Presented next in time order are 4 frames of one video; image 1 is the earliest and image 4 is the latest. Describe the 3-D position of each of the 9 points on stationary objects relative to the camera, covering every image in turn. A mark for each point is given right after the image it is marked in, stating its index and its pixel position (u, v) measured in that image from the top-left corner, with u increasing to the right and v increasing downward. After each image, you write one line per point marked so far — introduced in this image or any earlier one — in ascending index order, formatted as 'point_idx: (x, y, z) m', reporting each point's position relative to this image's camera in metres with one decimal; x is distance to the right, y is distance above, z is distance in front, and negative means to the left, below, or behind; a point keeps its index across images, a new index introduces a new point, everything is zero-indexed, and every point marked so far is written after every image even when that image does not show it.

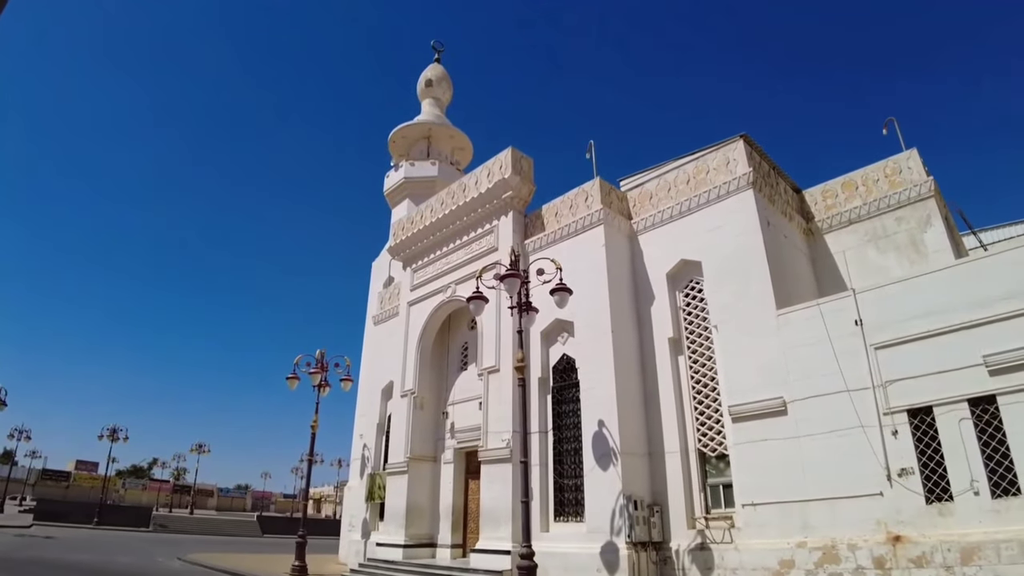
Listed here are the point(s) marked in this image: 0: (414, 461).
0: (-2.0, -3.5, +12.0) m
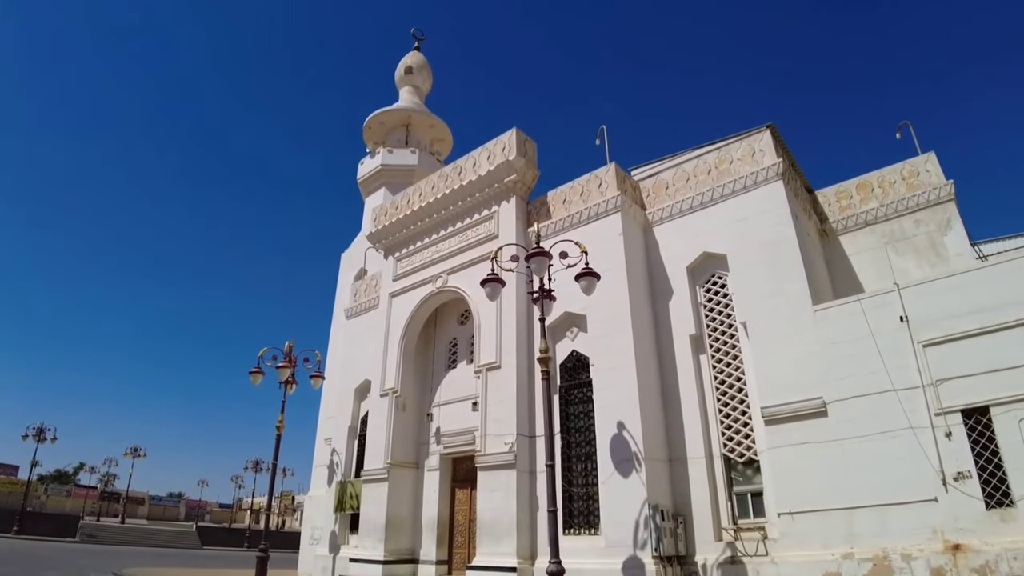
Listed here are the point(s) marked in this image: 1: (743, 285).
0: (-2.2, -3.3, +10.8) m
1: (+3.5, 0.0, +8.8) m
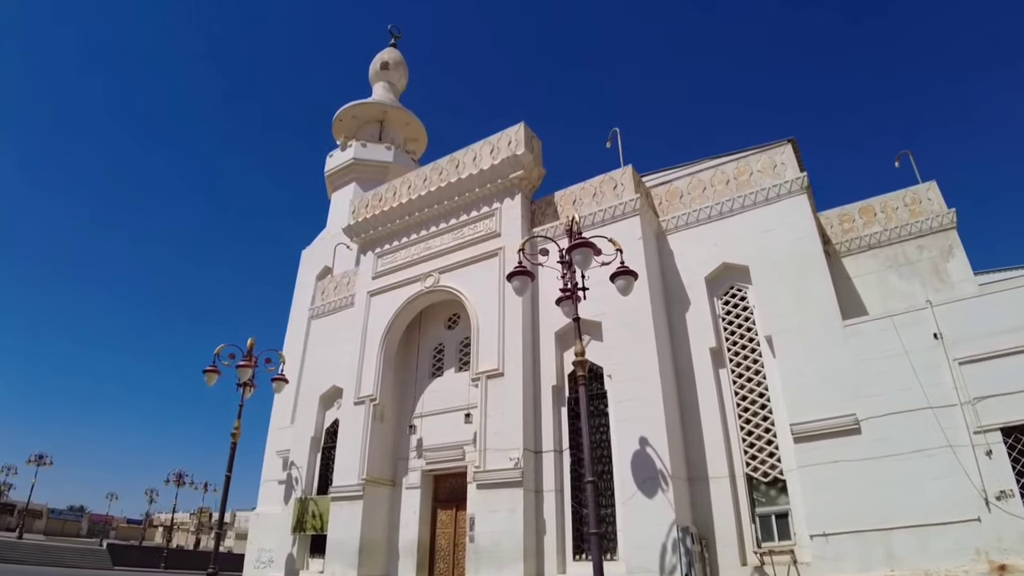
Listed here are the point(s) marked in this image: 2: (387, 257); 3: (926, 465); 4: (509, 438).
0: (-2.3, -3.2, +9.7) m
1: (+3.7, -0.1, +8.5) m
2: (-2.5, +0.6, +11.7) m
3: (+4.9, -2.1, +7.0) m
4: (0.0, -2.2, +8.5) m
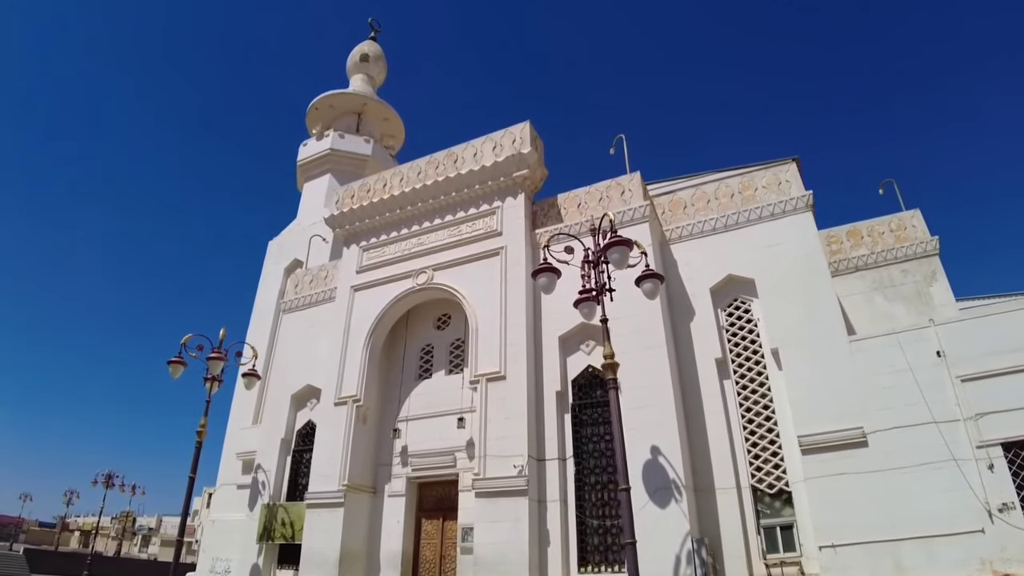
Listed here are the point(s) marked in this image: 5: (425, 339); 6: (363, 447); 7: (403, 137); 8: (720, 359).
0: (-2.4, -3.1, +9.0) m
1: (+3.8, -0.3, +8.5) m
2: (-2.6, +0.7, +11.1) m
3: (+5.1, -2.3, +7.1) m
4: (0.0, -2.1, +8.1) m
5: (-1.5, -0.9, +10.4) m
6: (-2.4, -2.6, +9.5) m
7: (-3.2, +4.4, +17.4) m
8: (+3.0, -1.1, +8.6) m
